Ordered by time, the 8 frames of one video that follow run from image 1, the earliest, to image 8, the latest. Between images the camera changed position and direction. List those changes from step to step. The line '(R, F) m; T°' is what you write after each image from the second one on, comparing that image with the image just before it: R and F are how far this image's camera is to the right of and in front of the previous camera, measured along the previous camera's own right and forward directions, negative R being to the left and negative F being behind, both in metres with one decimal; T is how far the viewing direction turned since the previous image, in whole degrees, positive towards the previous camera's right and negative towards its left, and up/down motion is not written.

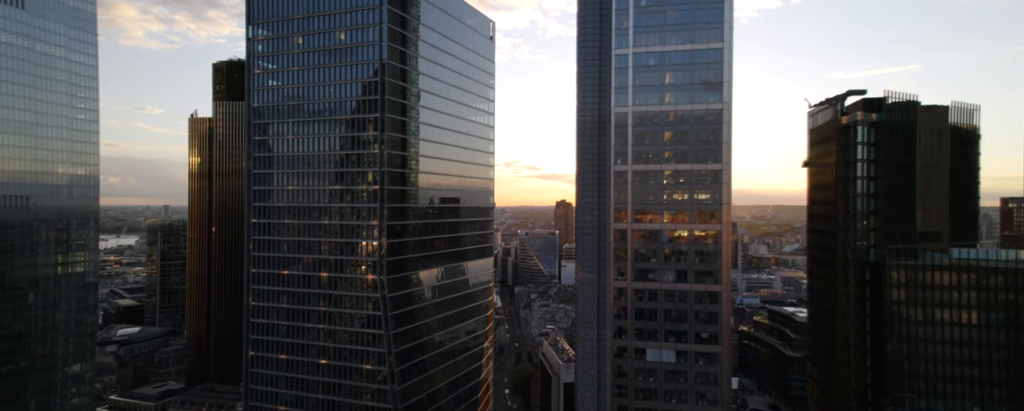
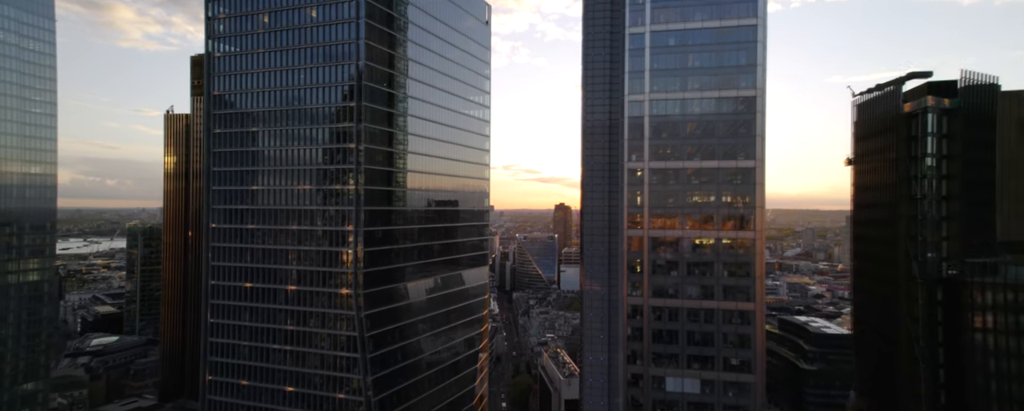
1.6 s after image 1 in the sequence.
(+0.2, +11.4) m; 0°
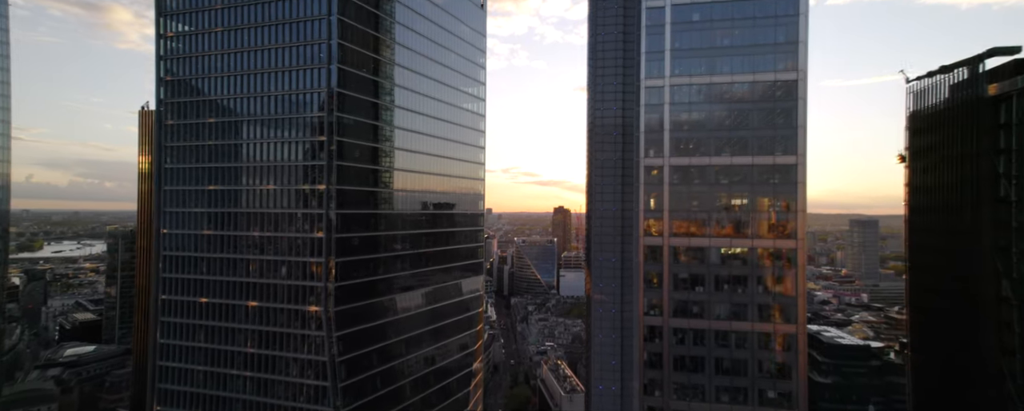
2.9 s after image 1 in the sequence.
(+0.2, +10.4) m; 0°
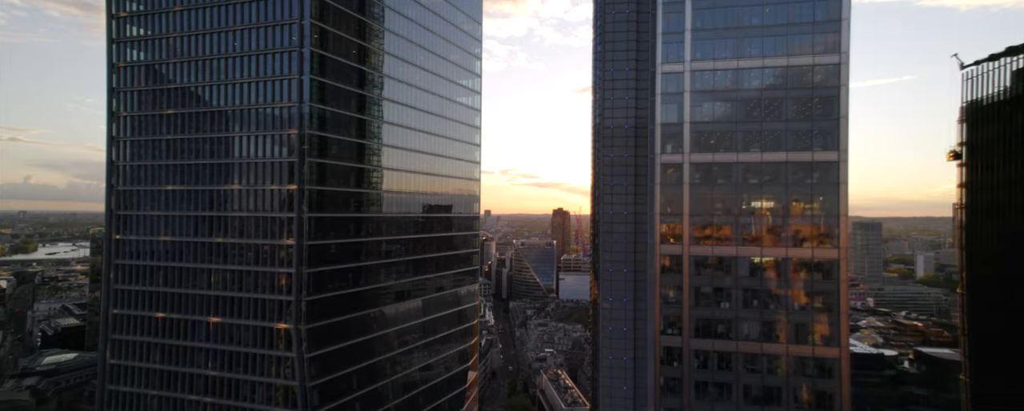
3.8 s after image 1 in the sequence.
(+0.2, +7.7) m; 0°
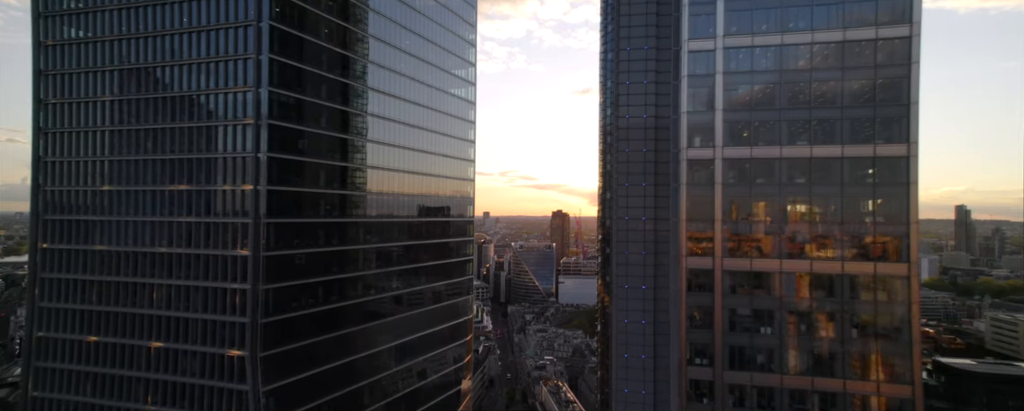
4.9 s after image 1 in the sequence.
(+0.1, +8.8) m; 0°
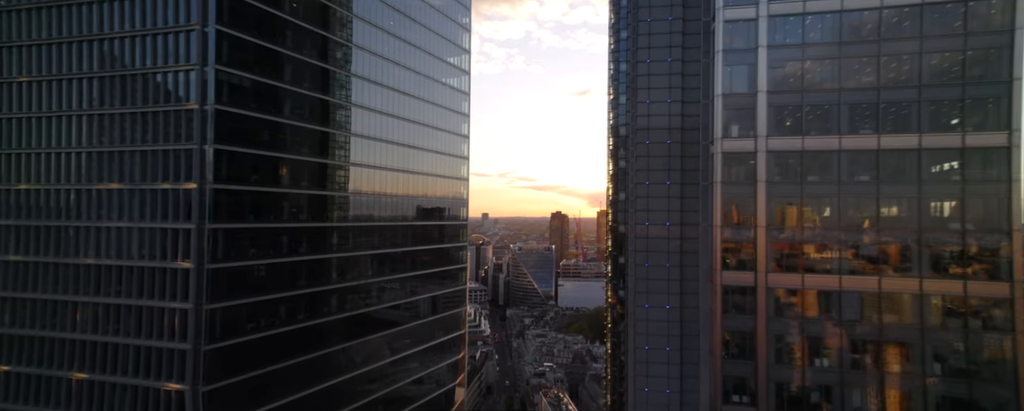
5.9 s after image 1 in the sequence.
(+0.1, +8.0) m; 0°
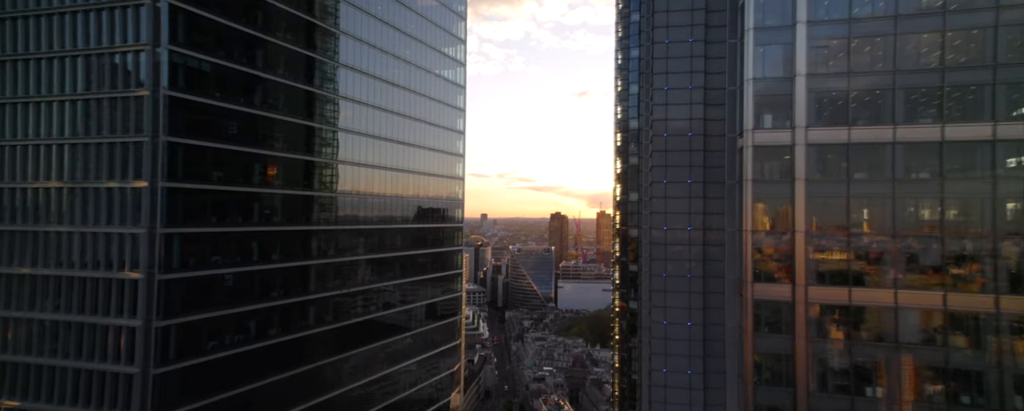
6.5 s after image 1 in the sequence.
(0.0, +5.1) m; 0°
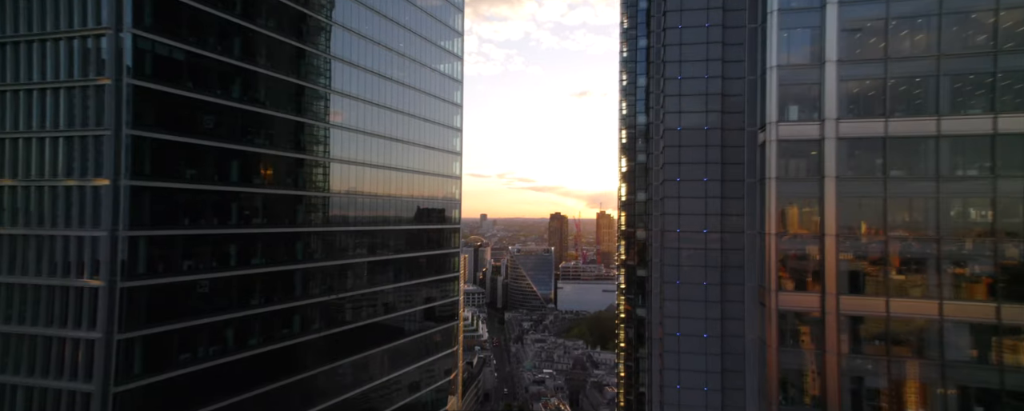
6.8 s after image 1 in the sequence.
(0.0, +3.1) m; 0°
